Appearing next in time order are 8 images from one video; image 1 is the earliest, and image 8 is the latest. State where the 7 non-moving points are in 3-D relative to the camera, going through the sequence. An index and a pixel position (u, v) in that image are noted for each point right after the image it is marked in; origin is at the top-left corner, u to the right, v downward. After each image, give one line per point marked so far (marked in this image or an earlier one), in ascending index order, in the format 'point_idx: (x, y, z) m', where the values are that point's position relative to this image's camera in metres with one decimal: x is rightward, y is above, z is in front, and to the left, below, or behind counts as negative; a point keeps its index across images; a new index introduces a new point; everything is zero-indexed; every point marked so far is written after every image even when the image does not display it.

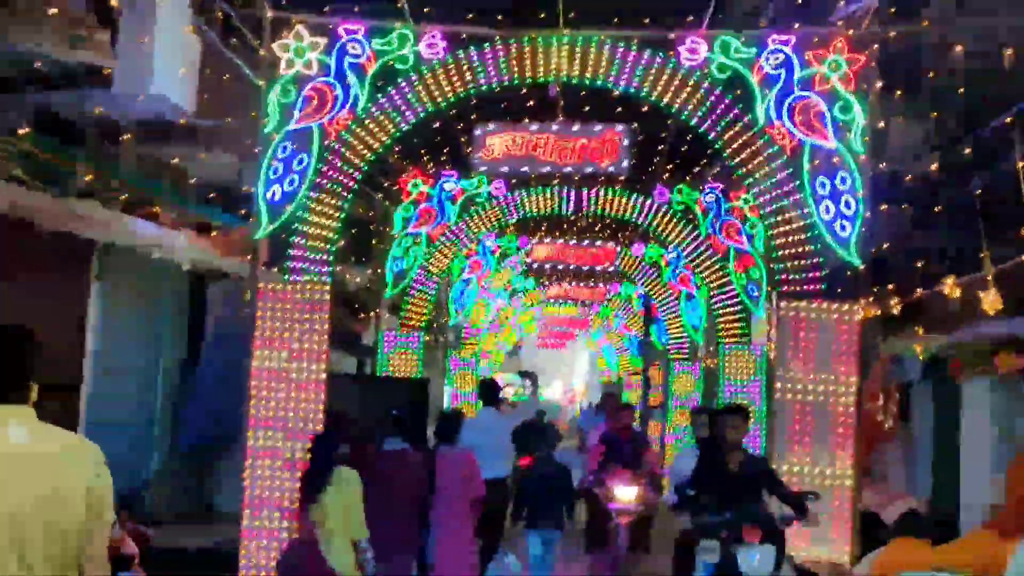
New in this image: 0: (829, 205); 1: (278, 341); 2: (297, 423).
0: (+1.9, +0.5, +7.3) m
1: (-1.5, -0.3, +7.7) m
2: (-1.4, -0.9, +7.6) m
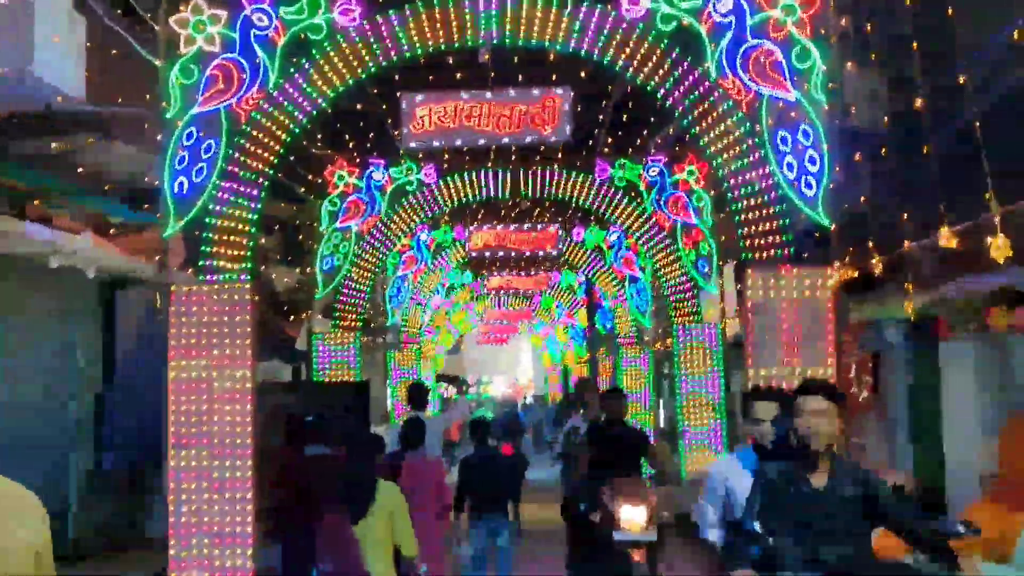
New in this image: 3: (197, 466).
0: (+1.6, +0.7, +6.7) m
1: (-1.8, -0.4, +6.9) m
2: (-1.7, -0.9, +6.8) m
3: (-1.8, -1.0, +6.8) m
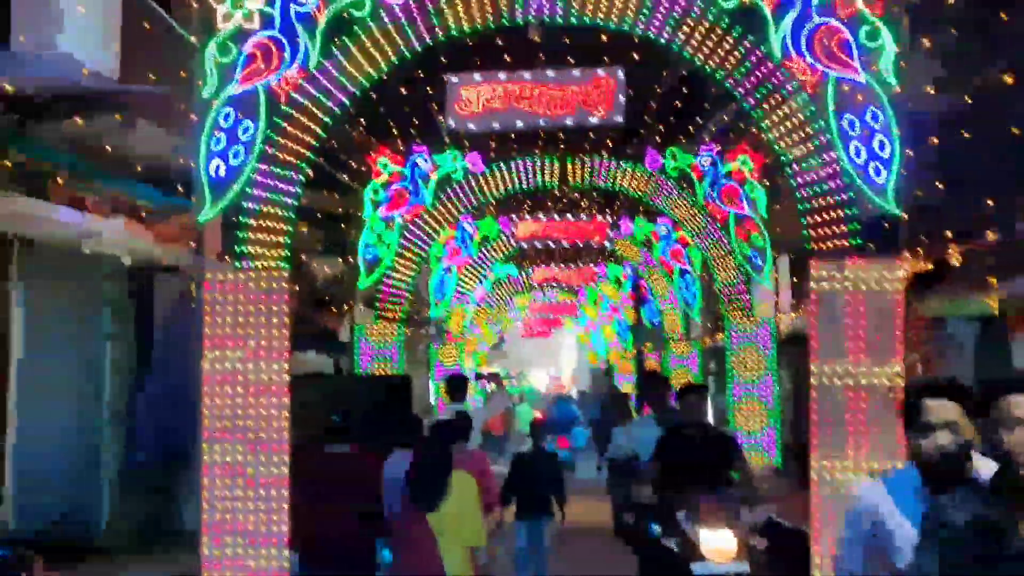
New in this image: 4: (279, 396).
0: (+1.8, +0.8, +6.3) m
1: (-1.6, -0.3, +6.6) m
2: (-1.4, -0.8, +6.6) m
3: (-1.6, -1.0, +6.6) m
4: (-1.3, -0.6, +6.6) m
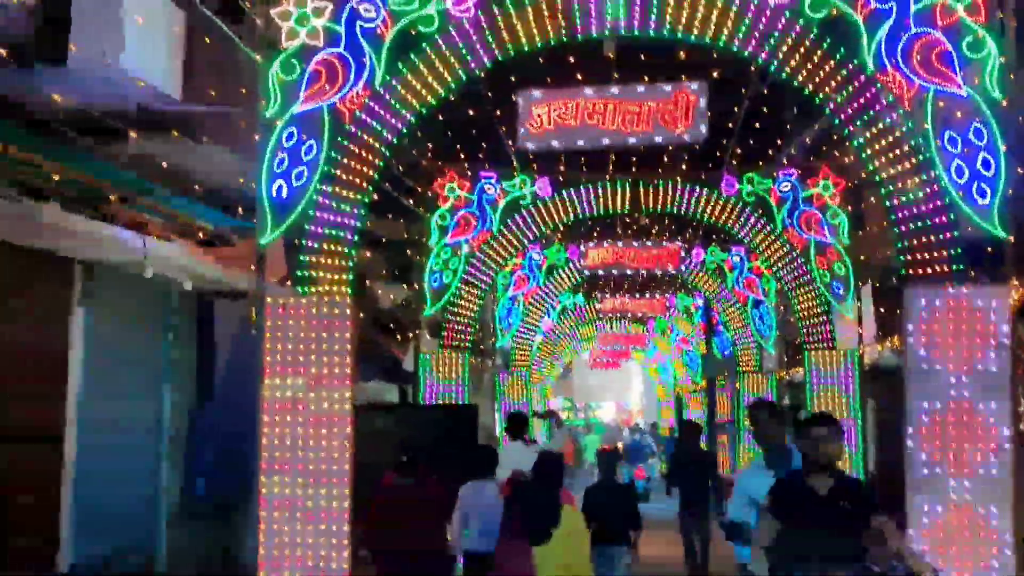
0: (+2.2, +0.6, +5.9) m
1: (-1.2, -0.4, +6.3) m
2: (-1.0, -0.9, +6.3) m
3: (-1.2, -1.1, +6.3) m
4: (-0.9, -0.7, +6.3) m
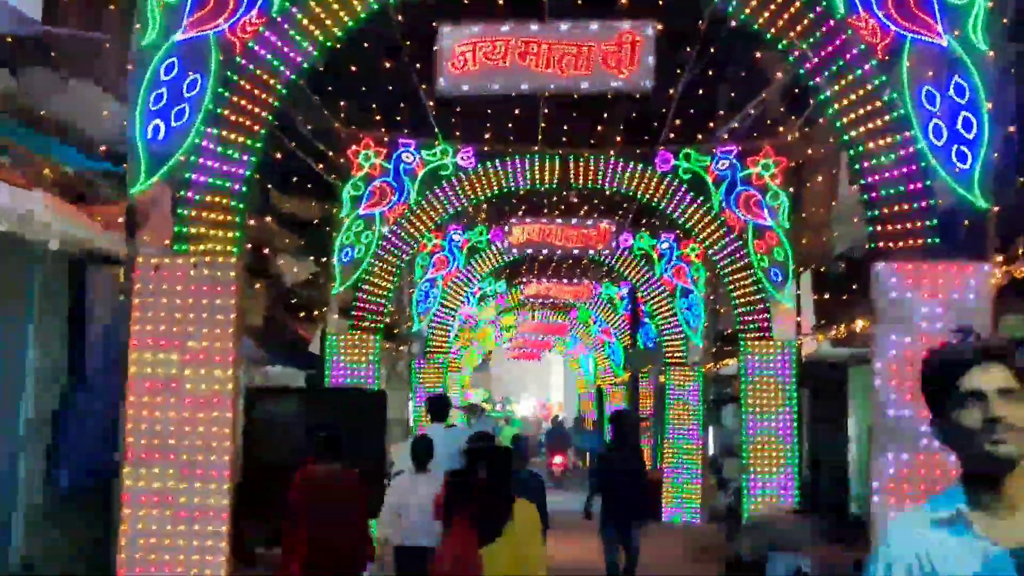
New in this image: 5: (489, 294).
0: (+1.9, +0.7, +5.2) m
1: (-1.6, -0.2, +5.4) m
2: (-1.4, -0.8, +5.4) m
3: (-1.6, -0.9, +5.3) m
4: (-1.3, -0.6, +5.4) m
5: (-0.4, -0.1, +19.3) m
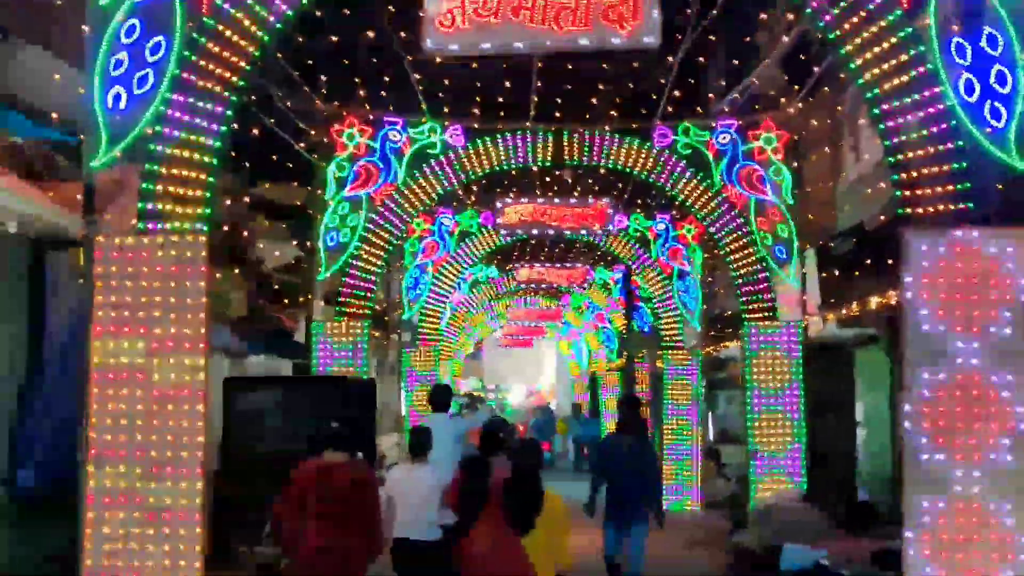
0: (+1.8, +0.8, +4.7) m
1: (-1.6, -0.2, +5.0) m
2: (-1.4, -0.7, +4.9) m
3: (-1.6, -0.8, +4.9) m
4: (-1.3, -0.5, +4.9) m
5: (-0.5, +0.1, +18.8) m
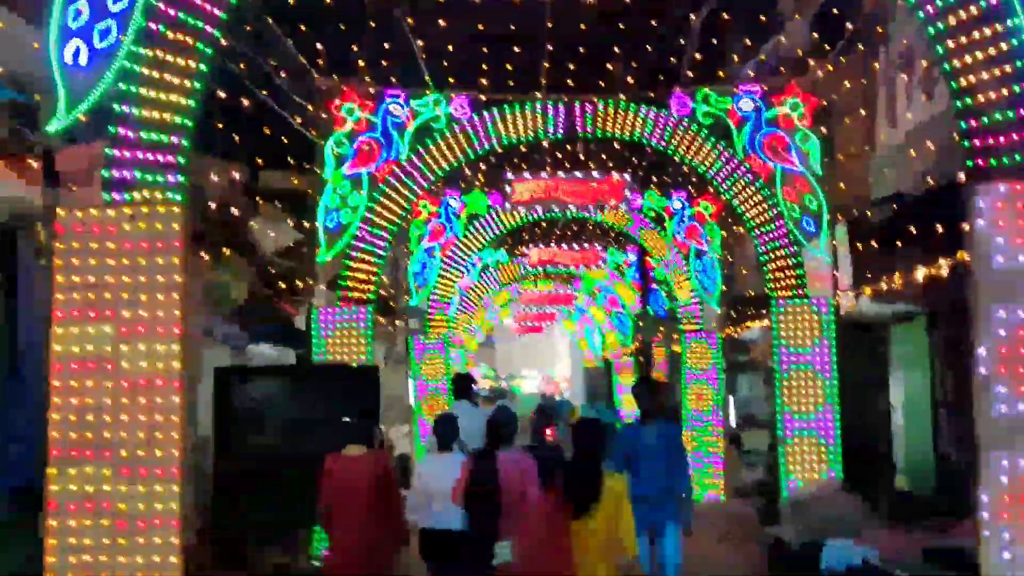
0: (+1.9, +1.0, +4.1) m
1: (-1.5, -0.1, +4.4) m
2: (-1.4, -0.6, +4.4) m
3: (-1.5, -0.8, +4.3) m
4: (-1.3, -0.4, +4.4) m
5: (-0.3, +0.4, +18.3) m
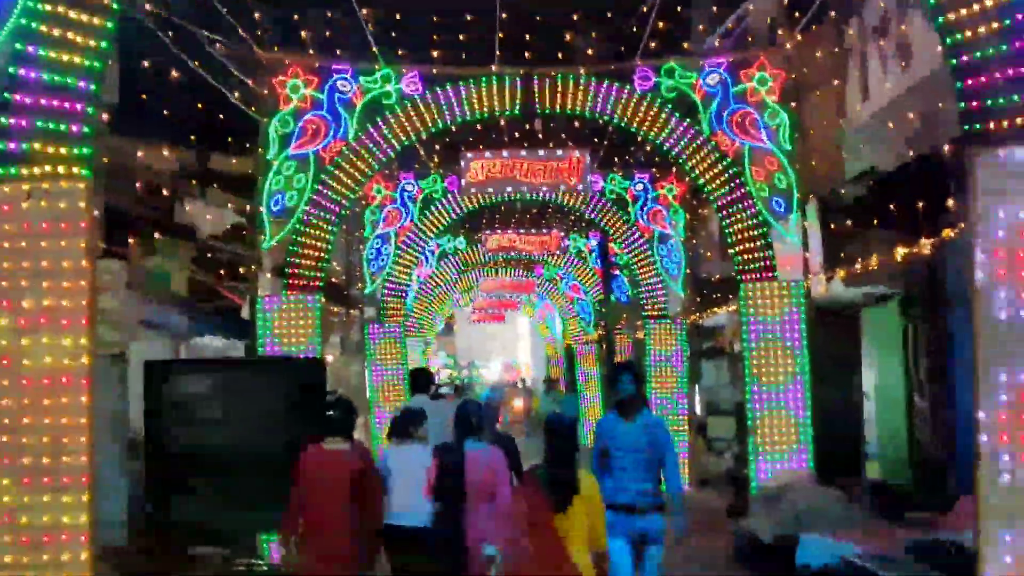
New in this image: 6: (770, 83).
0: (+1.7, +1.0, +3.7) m
1: (-1.7, 0.0, +3.9) m
2: (-1.5, -0.6, +3.9) m
3: (-1.7, -0.7, +3.9) m
4: (-1.4, -0.4, +3.9) m
5: (-1.0, +0.6, +17.8) m
6: (+1.8, +1.5, +8.4) m
